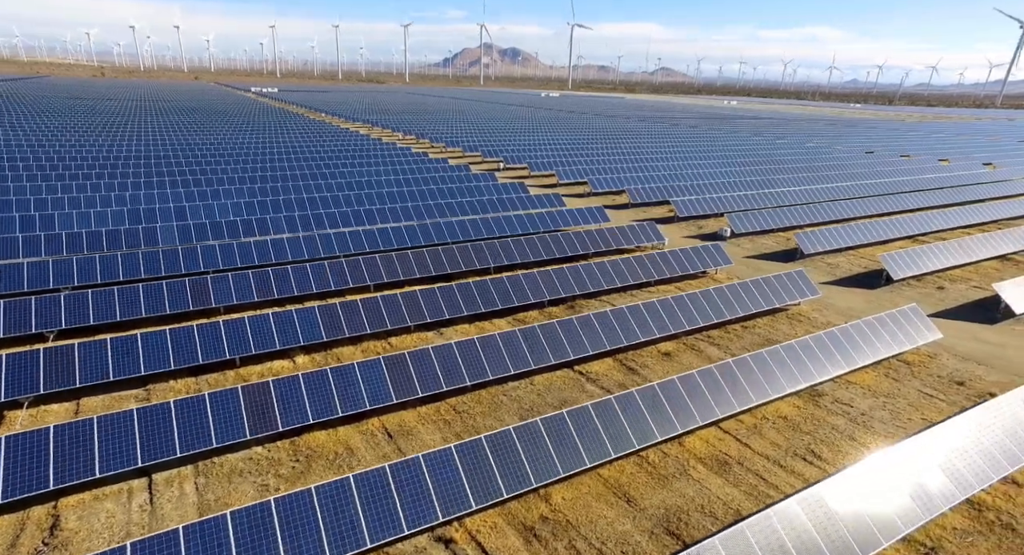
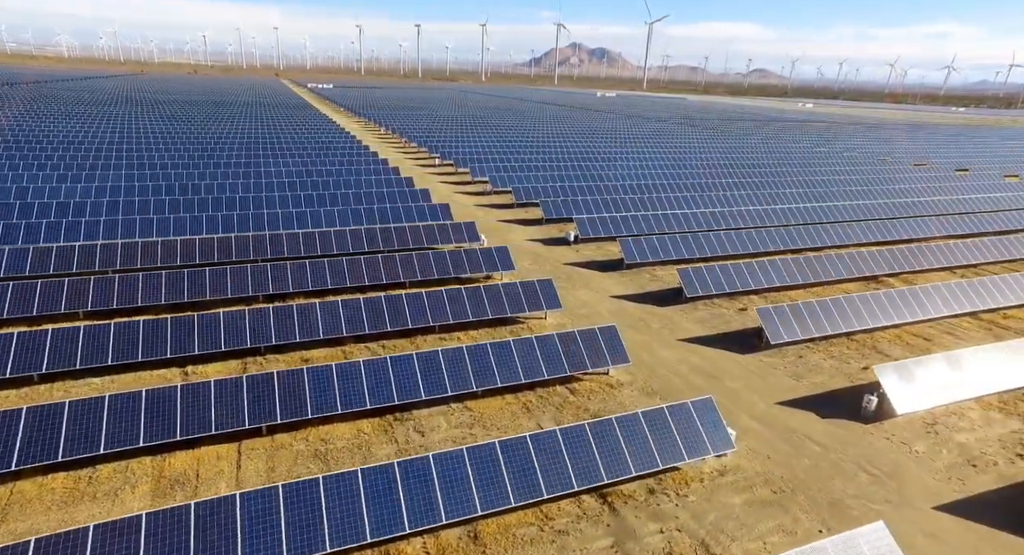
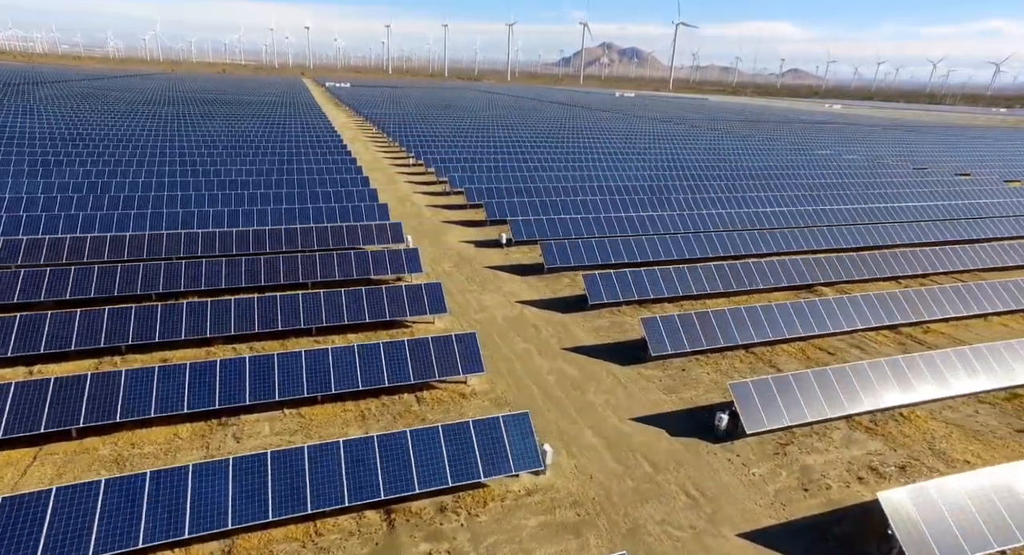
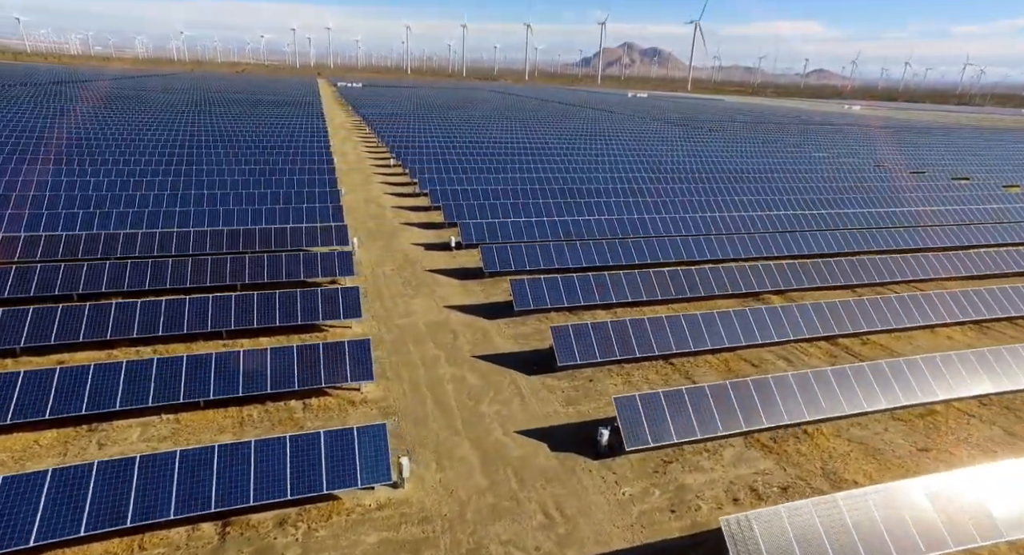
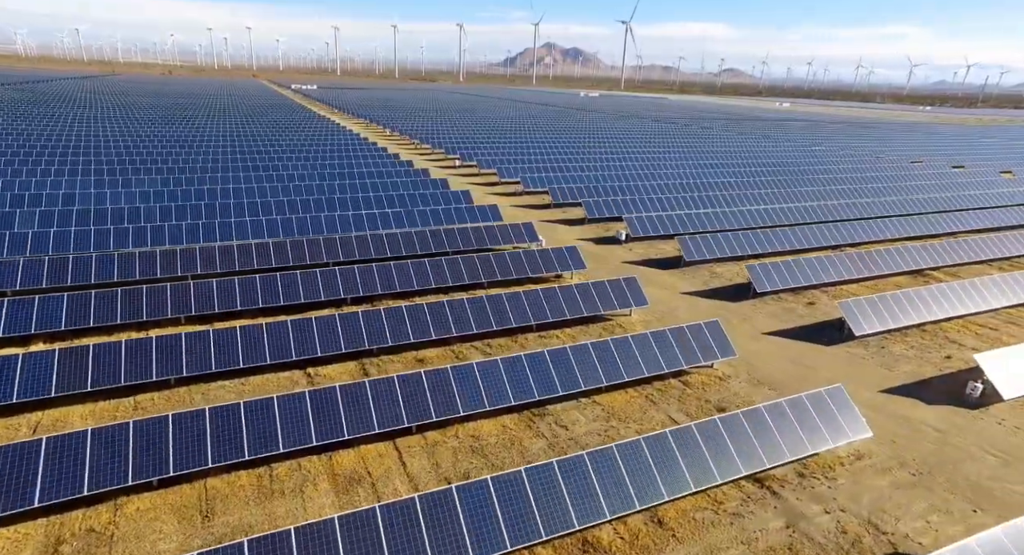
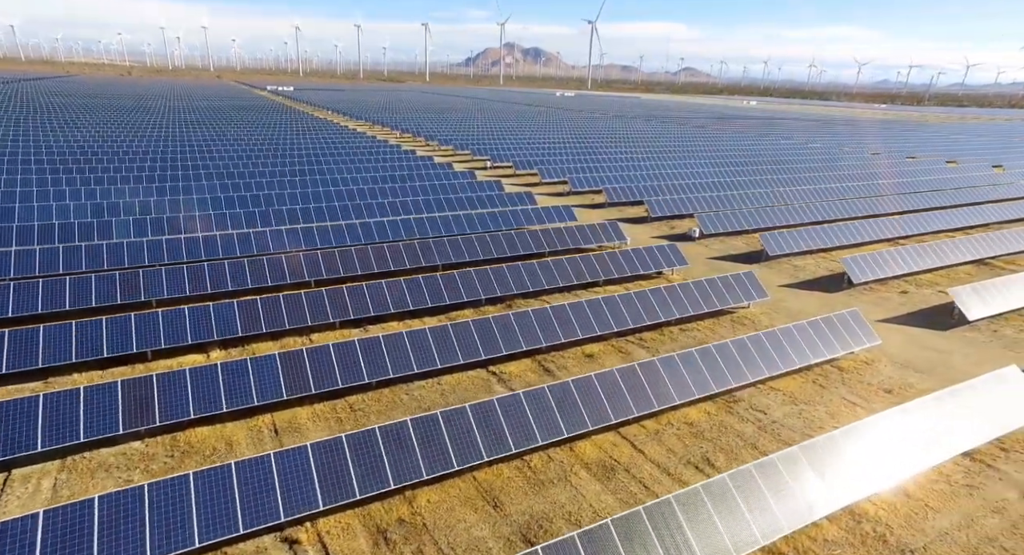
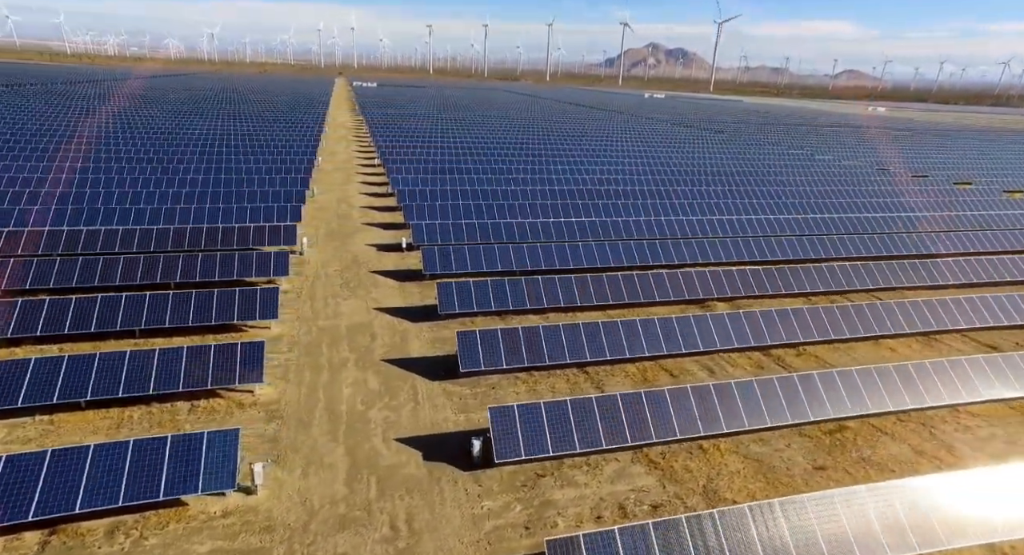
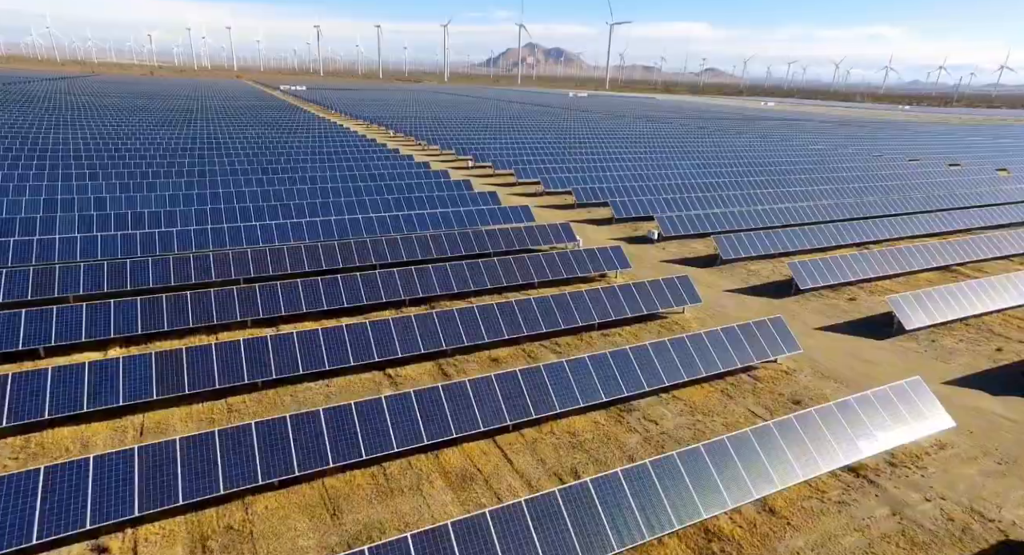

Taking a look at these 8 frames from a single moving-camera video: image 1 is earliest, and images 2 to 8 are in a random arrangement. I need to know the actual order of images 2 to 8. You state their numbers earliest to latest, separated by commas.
6, 8, 5, 2, 3, 4, 7
